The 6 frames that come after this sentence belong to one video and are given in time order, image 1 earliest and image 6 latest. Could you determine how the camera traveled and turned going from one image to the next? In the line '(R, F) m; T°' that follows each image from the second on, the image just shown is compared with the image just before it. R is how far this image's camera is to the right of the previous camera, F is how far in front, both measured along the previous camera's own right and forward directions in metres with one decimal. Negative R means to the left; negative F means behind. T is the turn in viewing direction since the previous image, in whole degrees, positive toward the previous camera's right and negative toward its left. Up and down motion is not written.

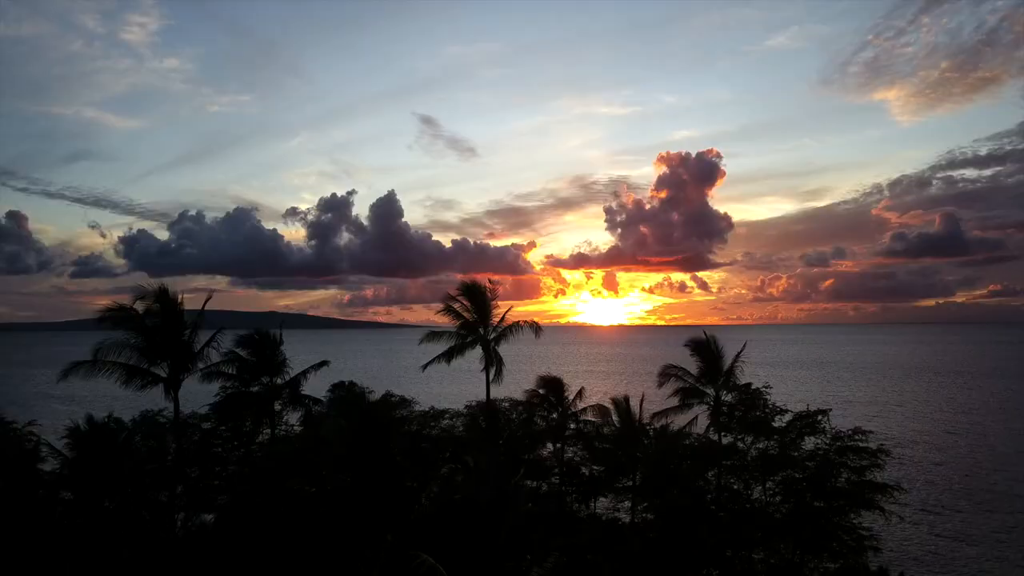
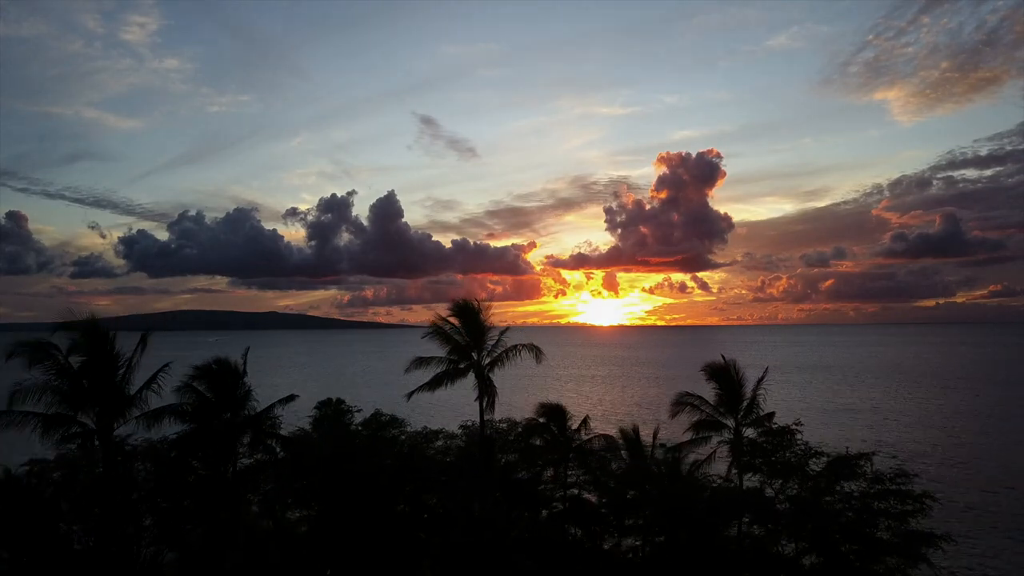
(+0.1, +2.0) m; 0°
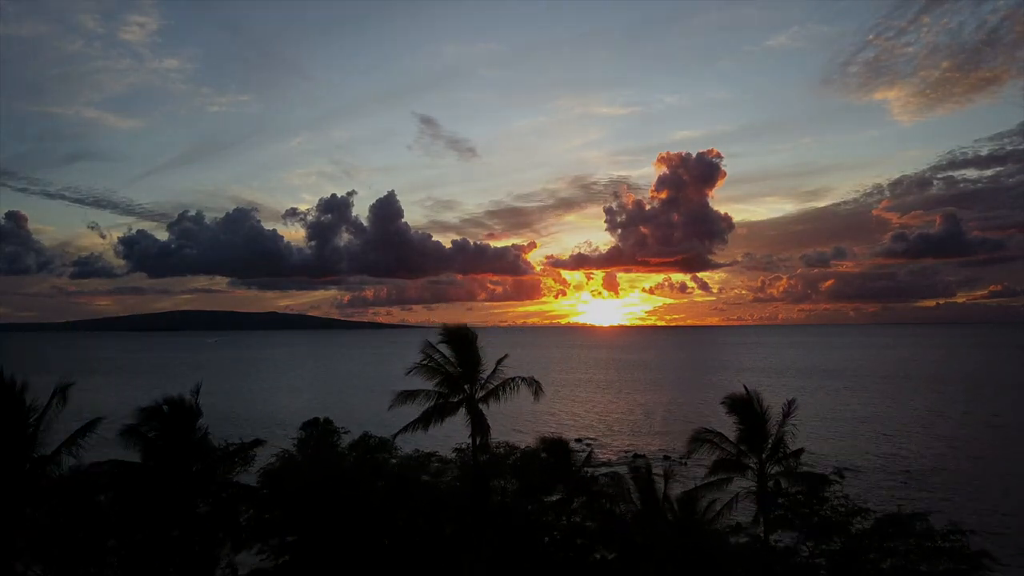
(+0.1, +1.9) m; 0°
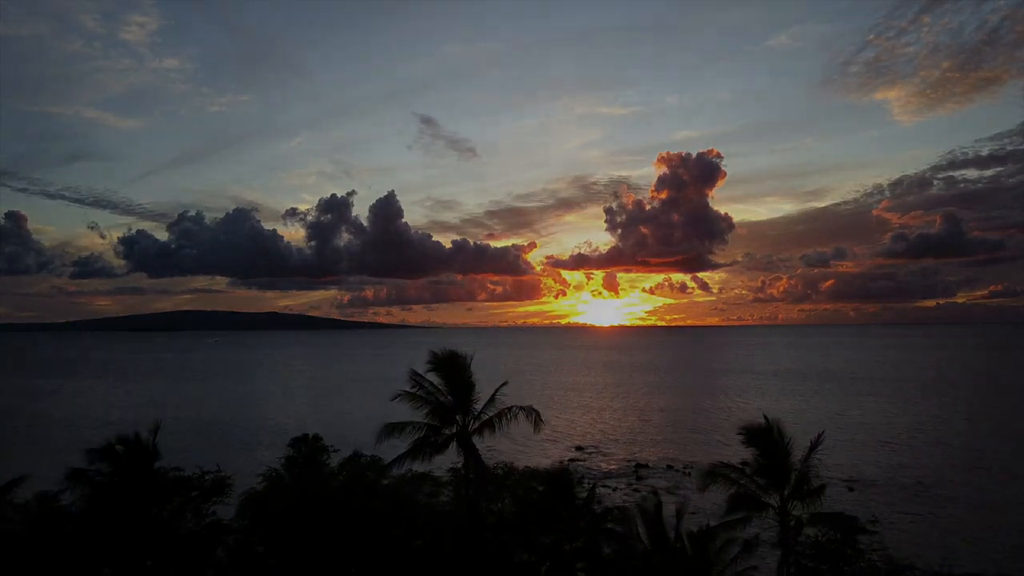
(+0.1, +1.4) m; 0°
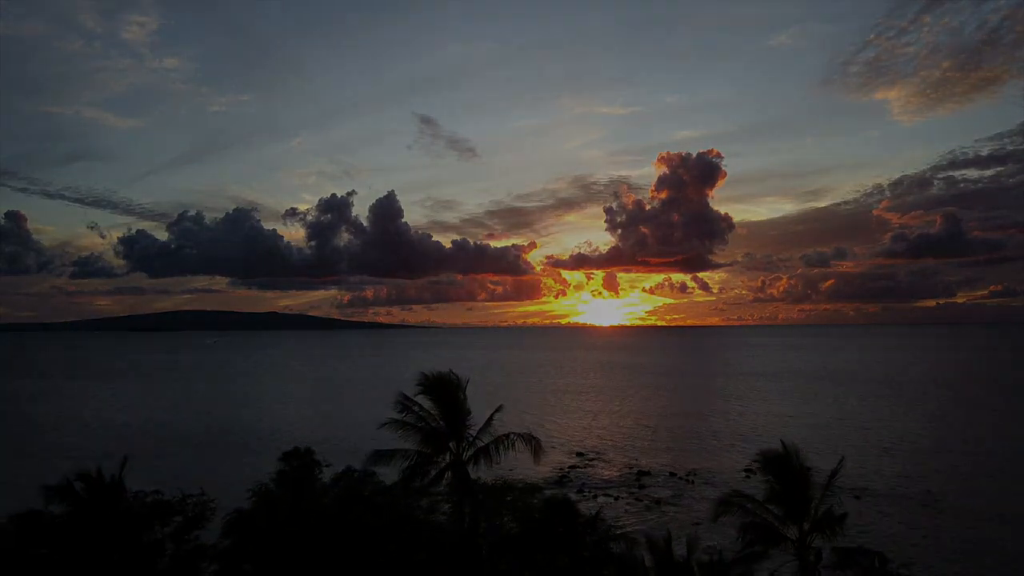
(0.0, +0.7) m; 0°
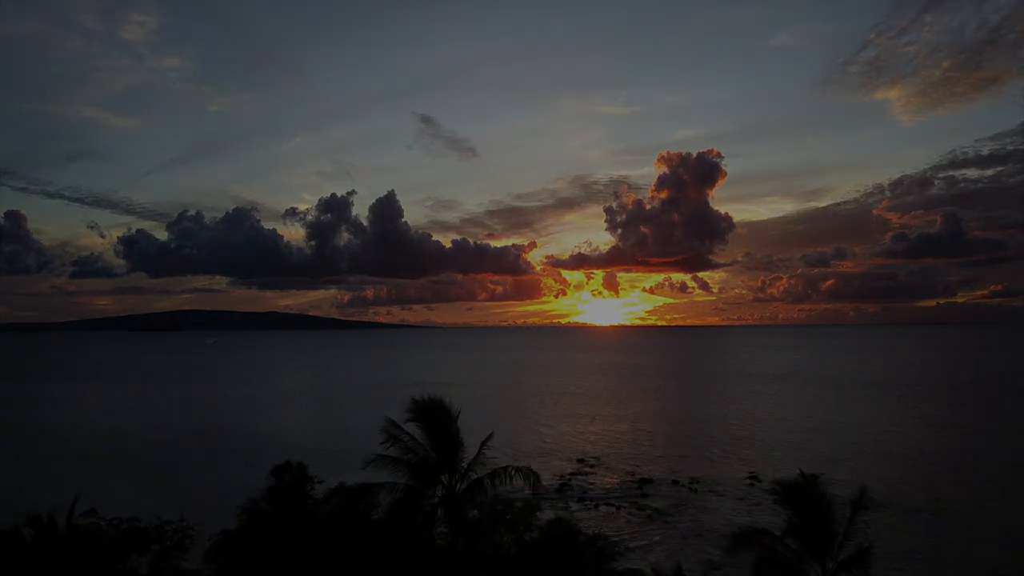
(+0.1, +1.1) m; 0°
